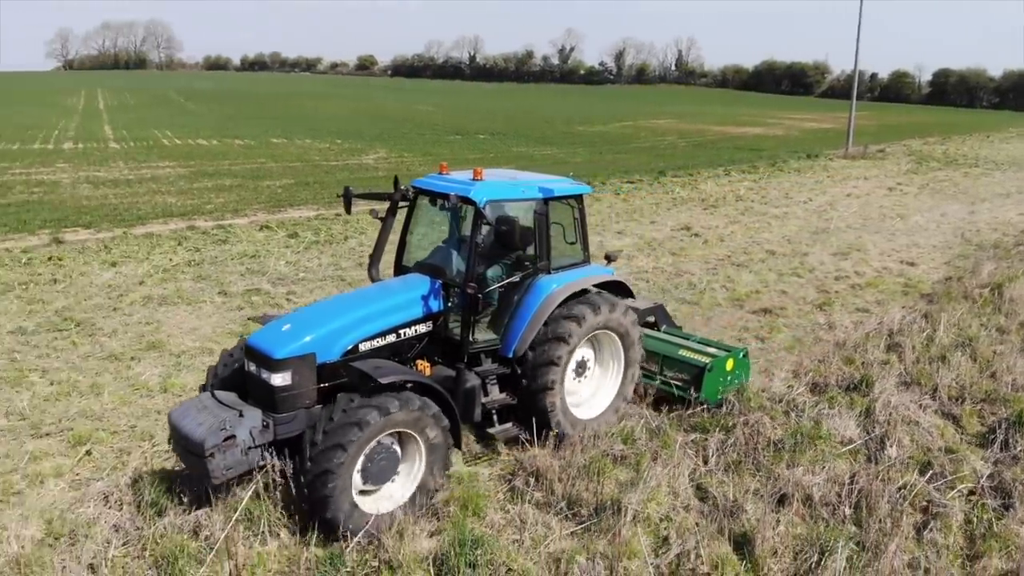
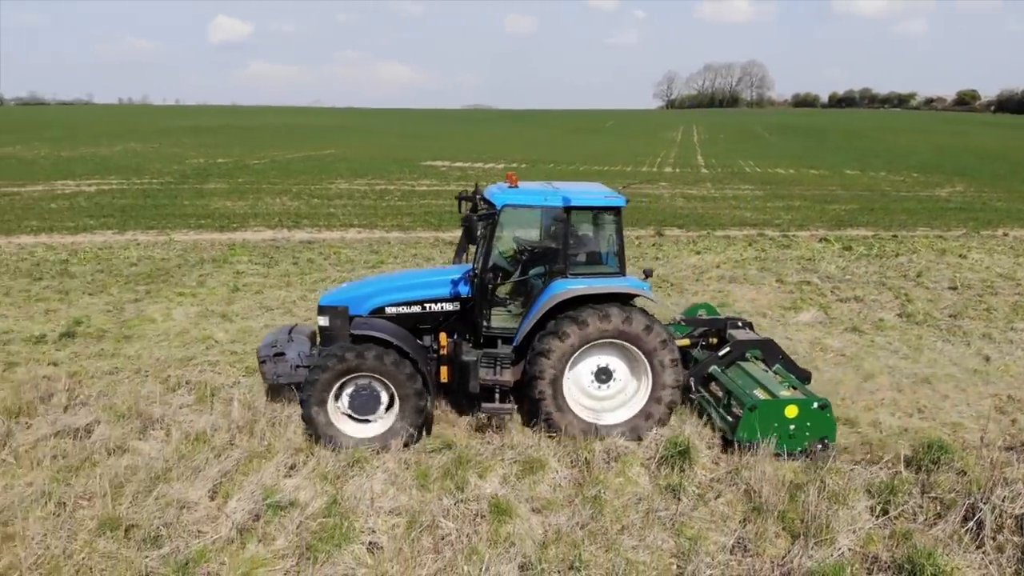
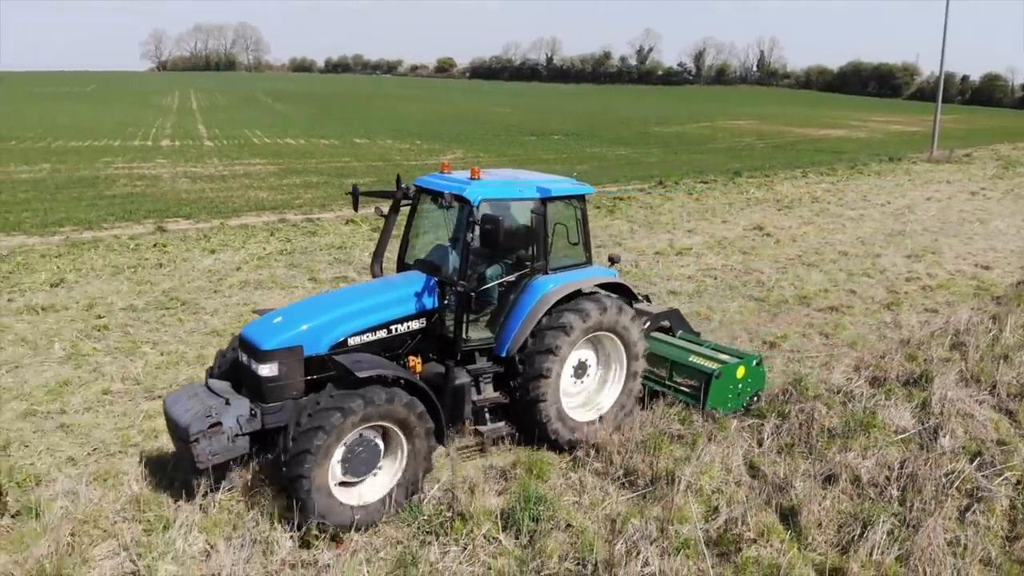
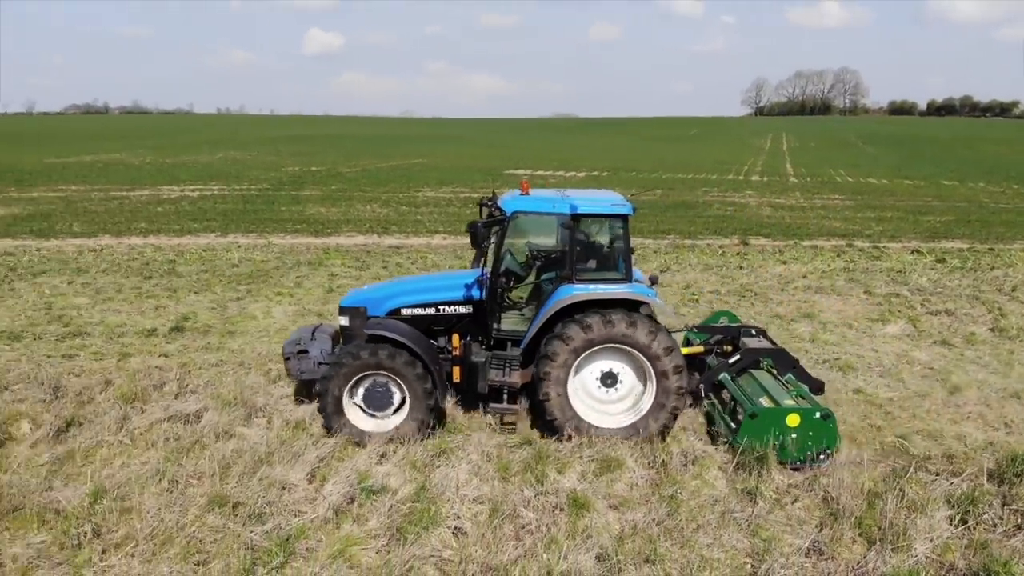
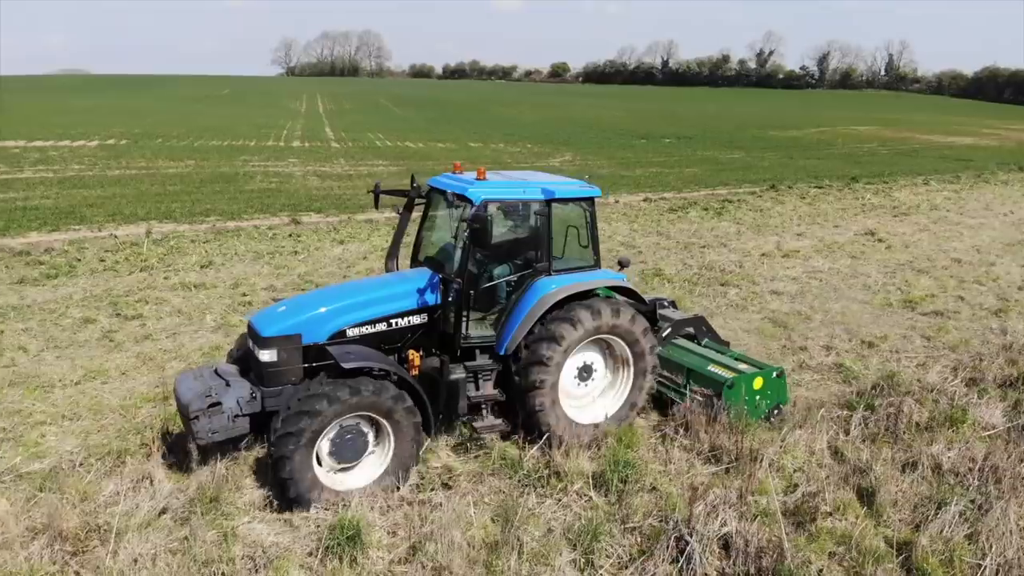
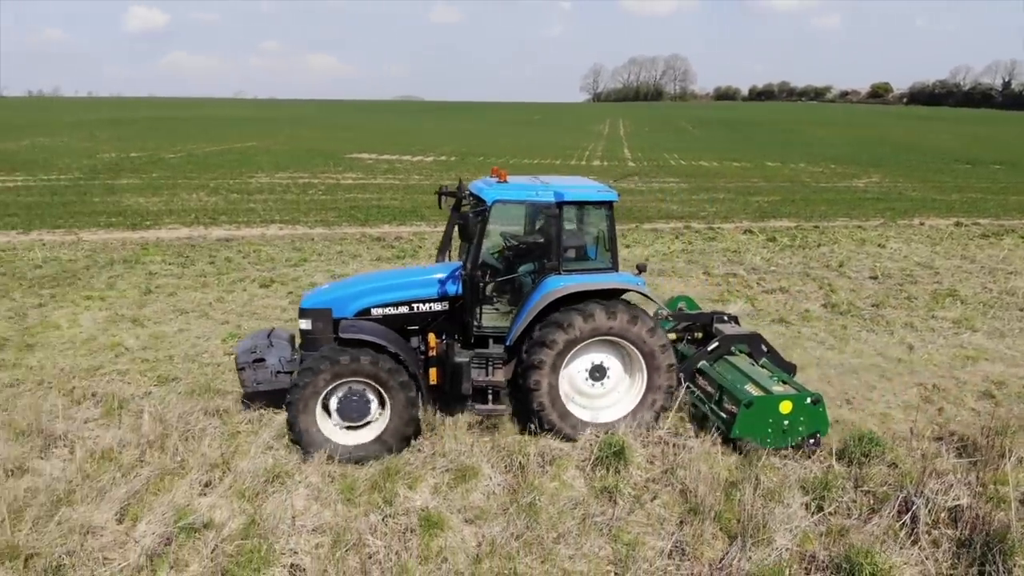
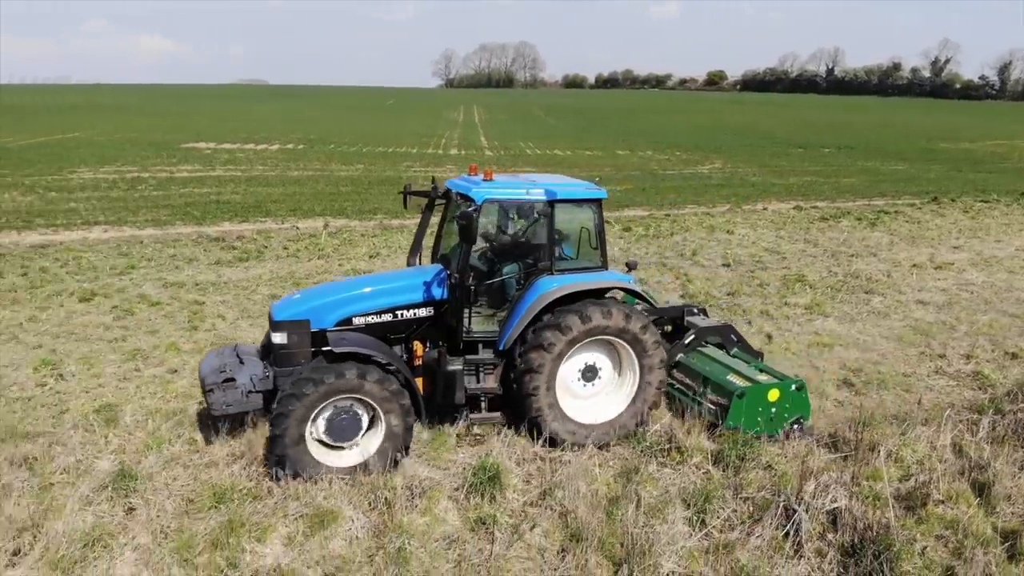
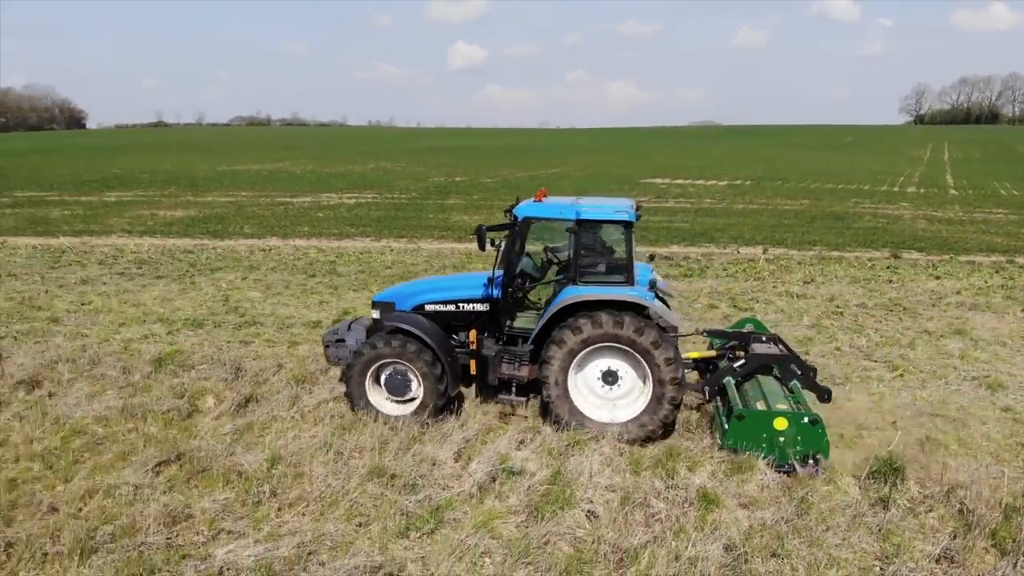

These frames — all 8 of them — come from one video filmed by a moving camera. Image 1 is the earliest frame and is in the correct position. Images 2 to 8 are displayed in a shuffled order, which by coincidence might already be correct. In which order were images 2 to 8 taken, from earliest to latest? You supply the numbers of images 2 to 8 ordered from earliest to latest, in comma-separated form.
3, 5, 7, 6, 2, 4, 8
